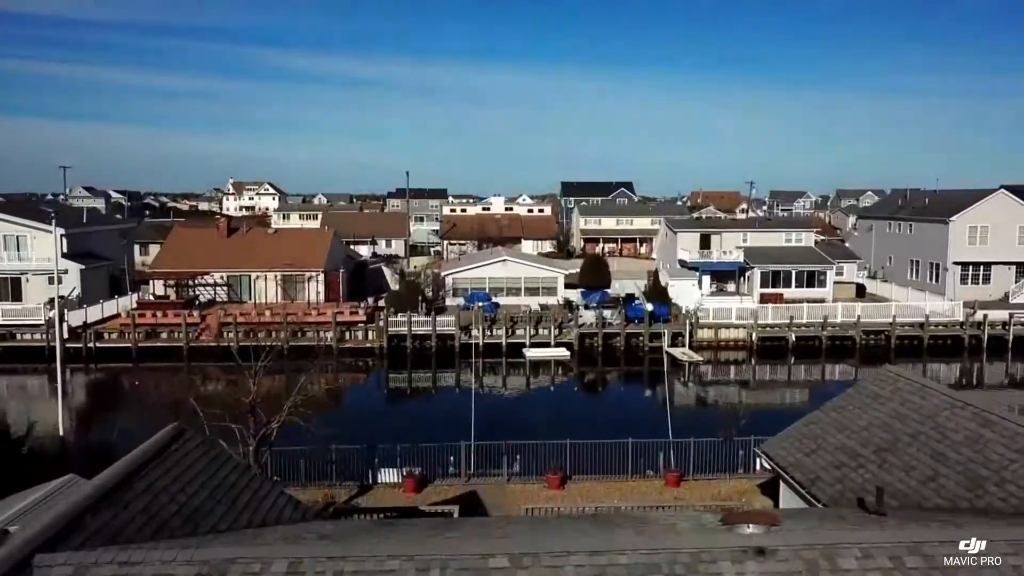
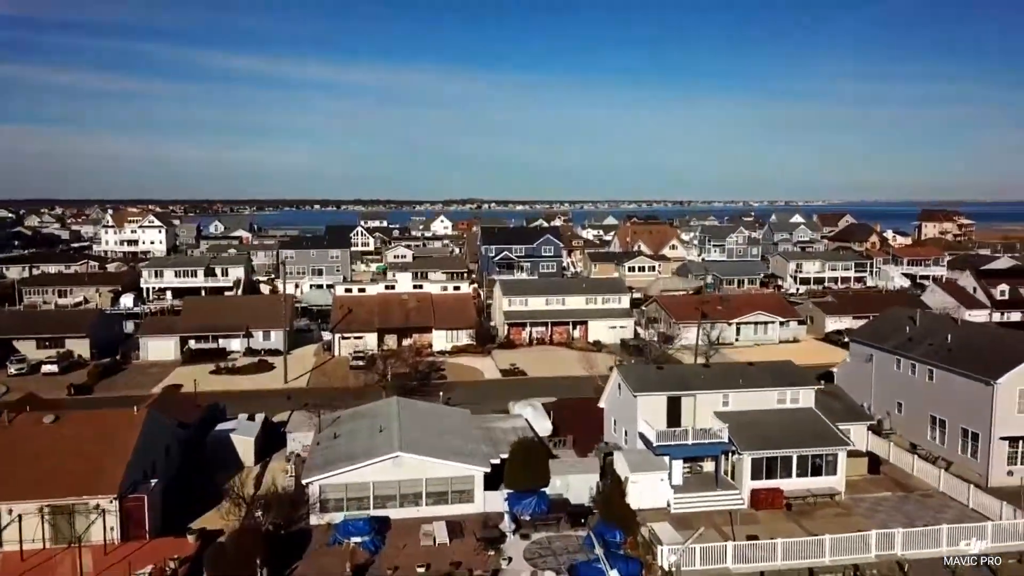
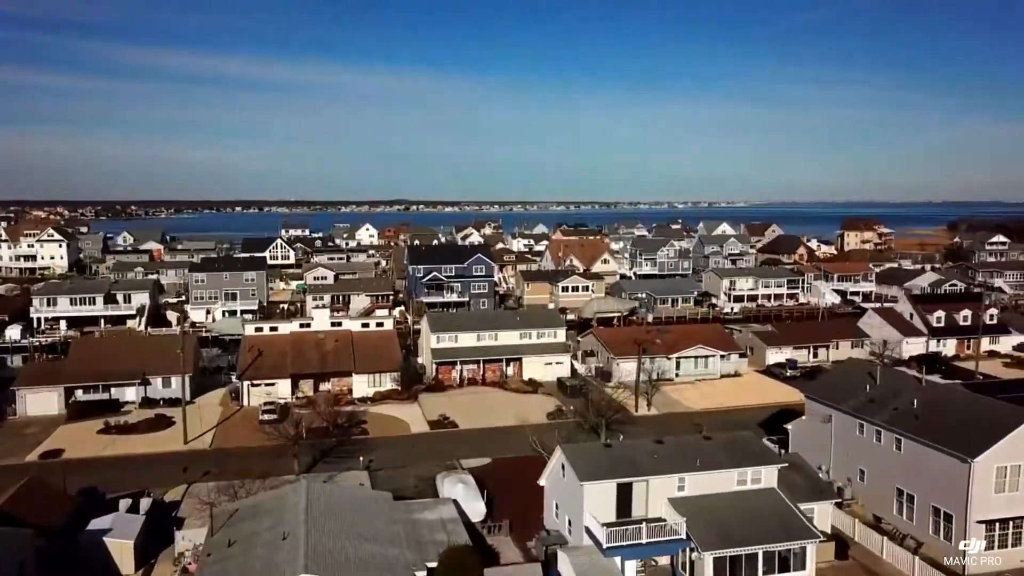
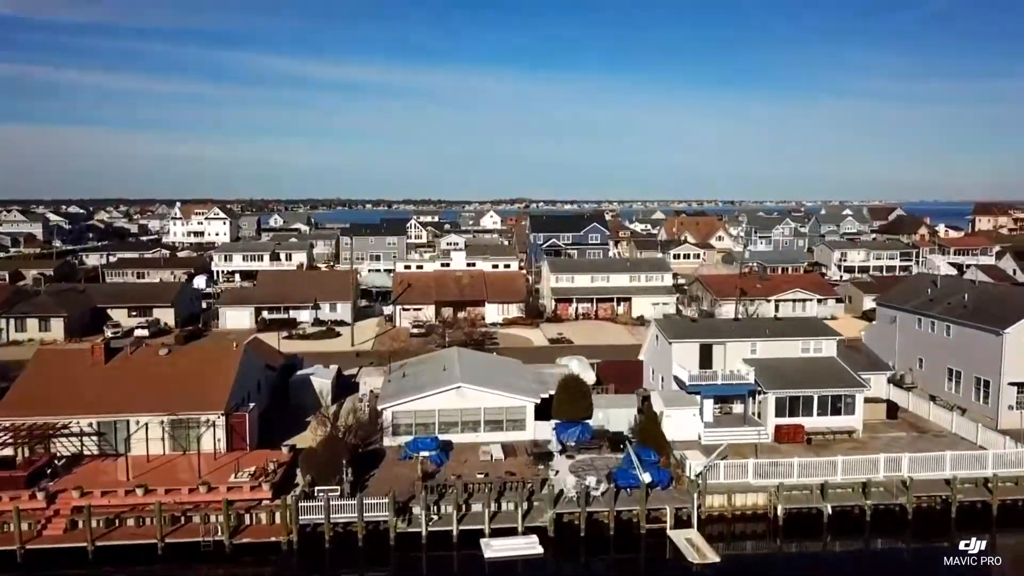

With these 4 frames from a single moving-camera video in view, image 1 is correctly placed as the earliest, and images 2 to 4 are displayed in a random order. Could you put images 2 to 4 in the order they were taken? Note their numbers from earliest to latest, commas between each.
4, 2, 3
